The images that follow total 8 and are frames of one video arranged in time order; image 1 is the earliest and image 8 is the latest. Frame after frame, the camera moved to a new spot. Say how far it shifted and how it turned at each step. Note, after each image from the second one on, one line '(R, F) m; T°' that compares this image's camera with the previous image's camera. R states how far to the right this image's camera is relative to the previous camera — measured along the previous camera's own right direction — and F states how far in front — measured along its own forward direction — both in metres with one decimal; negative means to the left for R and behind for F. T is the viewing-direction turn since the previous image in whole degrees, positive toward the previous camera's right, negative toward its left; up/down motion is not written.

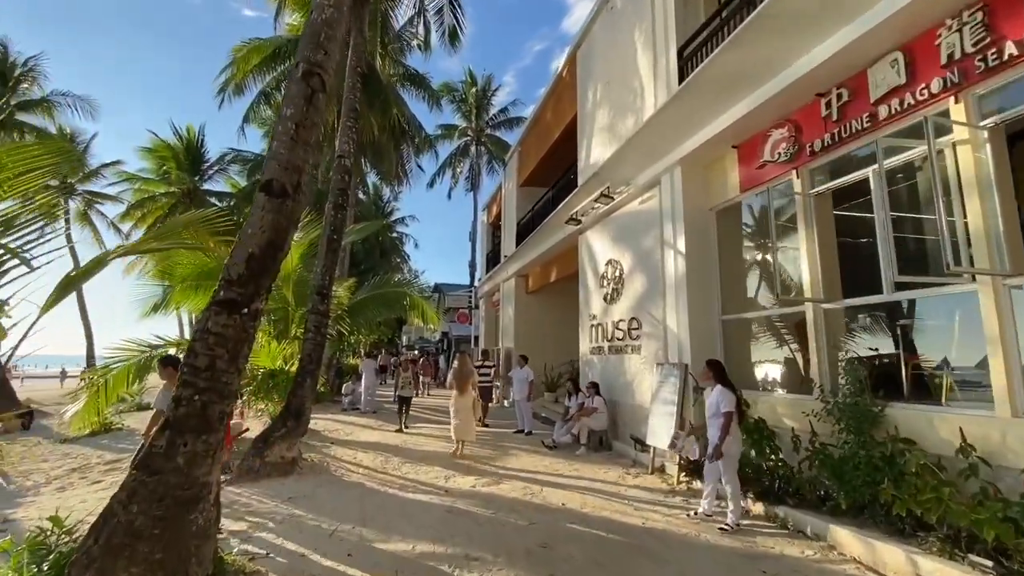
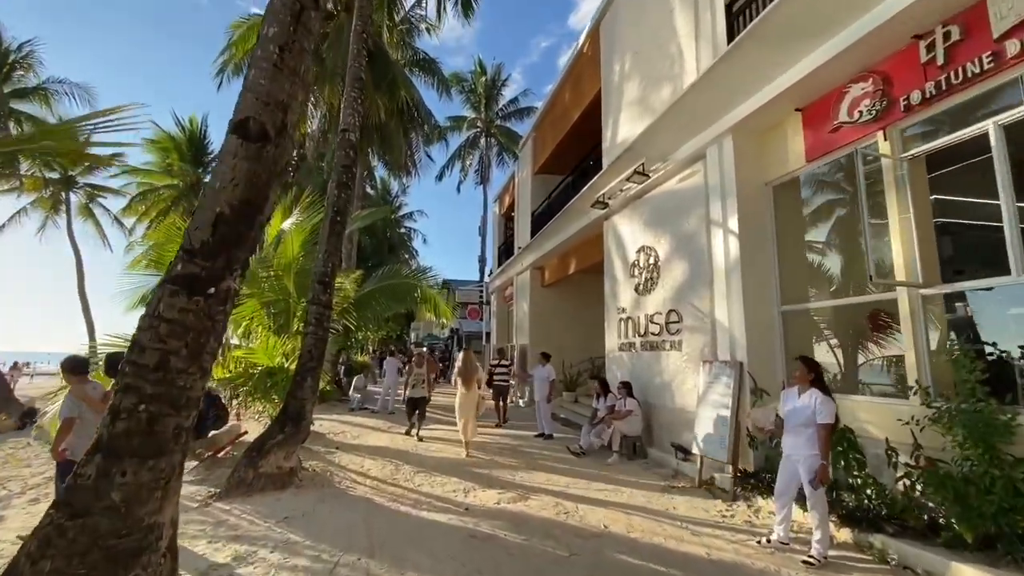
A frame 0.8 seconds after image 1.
(-0.3, +0.9) m; -1°
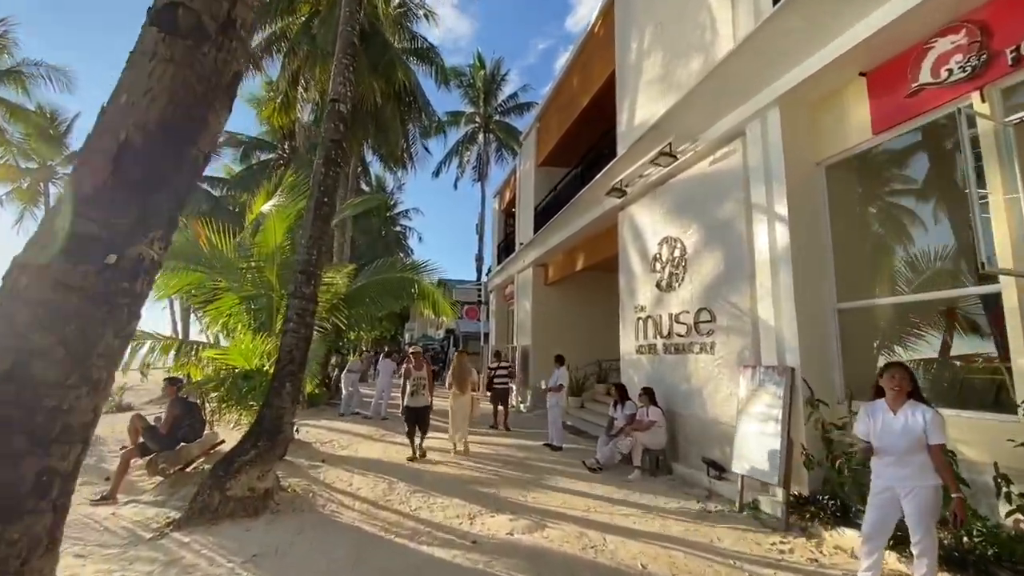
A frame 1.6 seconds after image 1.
(-0.2, +0.9) m; +1°
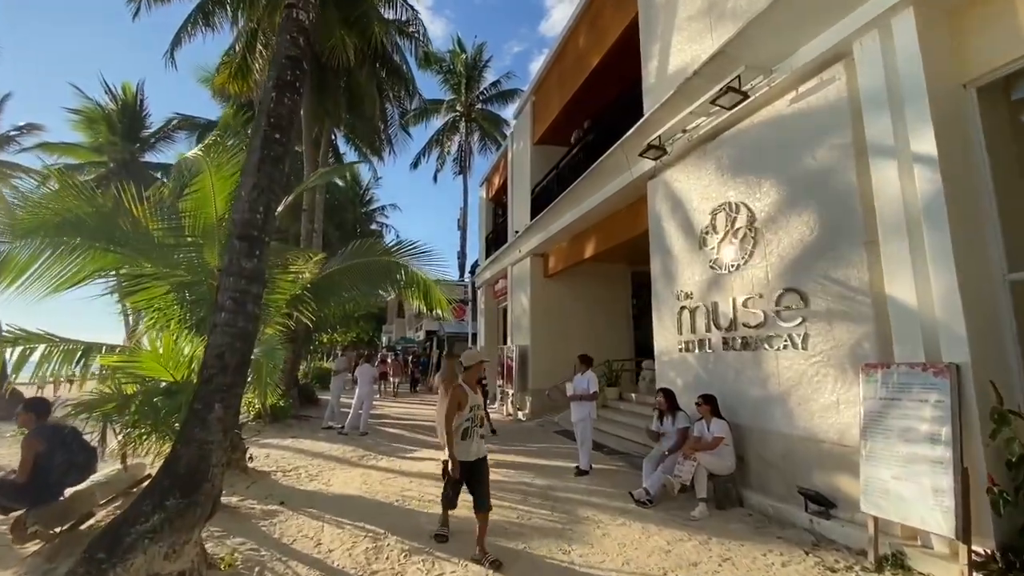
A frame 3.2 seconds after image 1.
(-0.5, +1.8) m; +3°
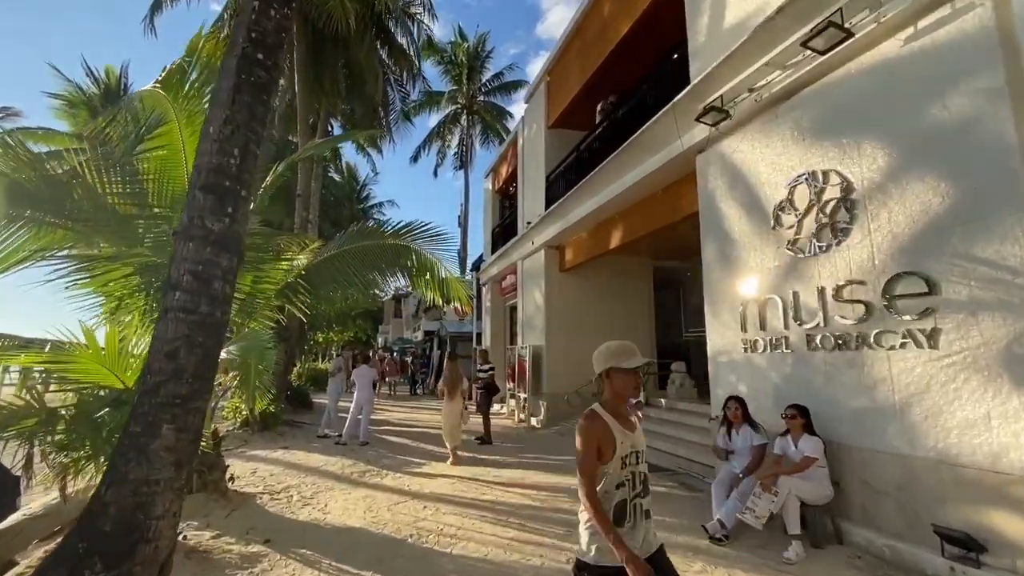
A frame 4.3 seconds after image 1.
(-0.5, +1.1) m; +1°
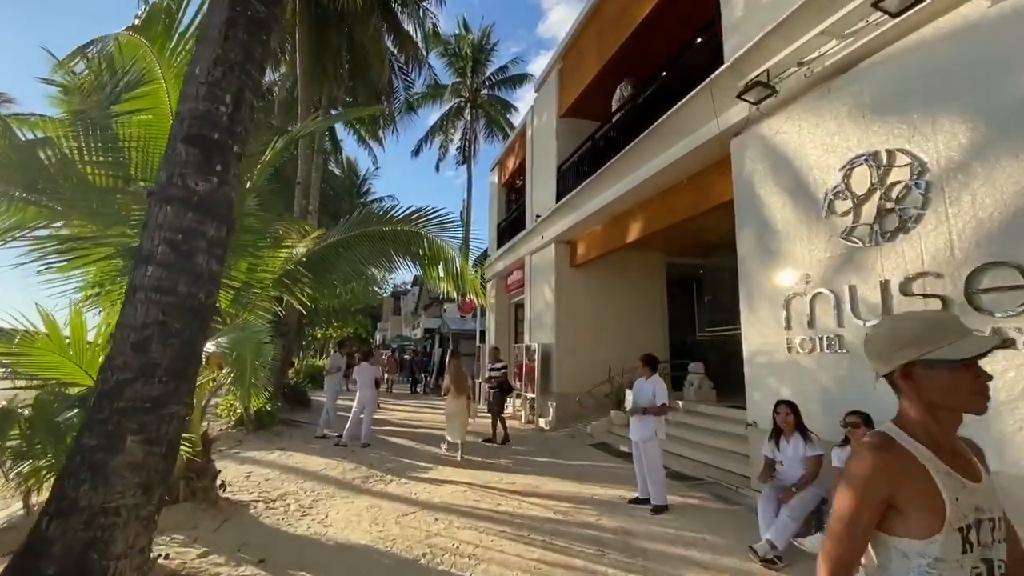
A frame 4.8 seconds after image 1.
(-0.3, +0.6) m; 0°
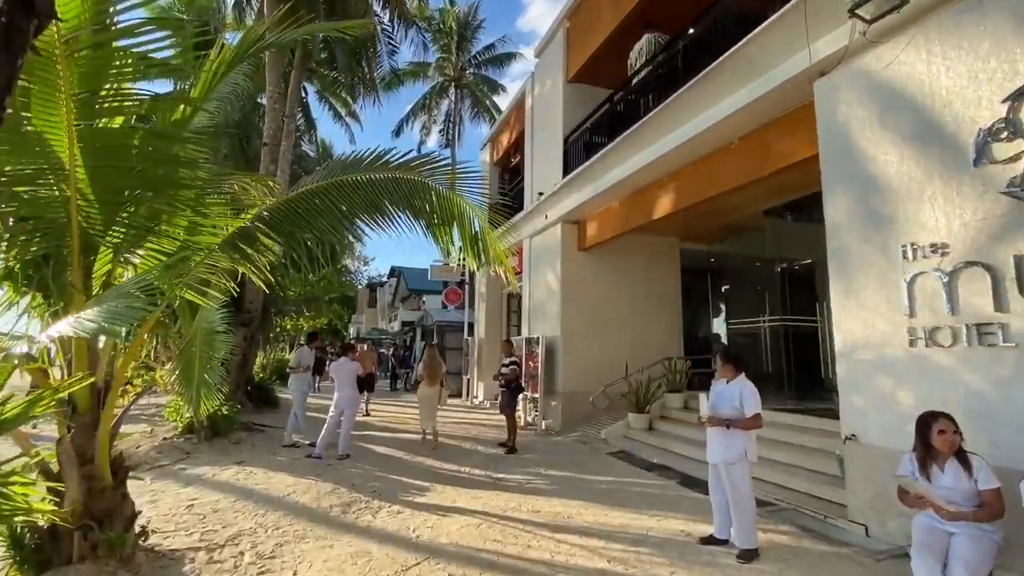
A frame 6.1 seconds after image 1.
(-0.6, +1.5) m; +3°
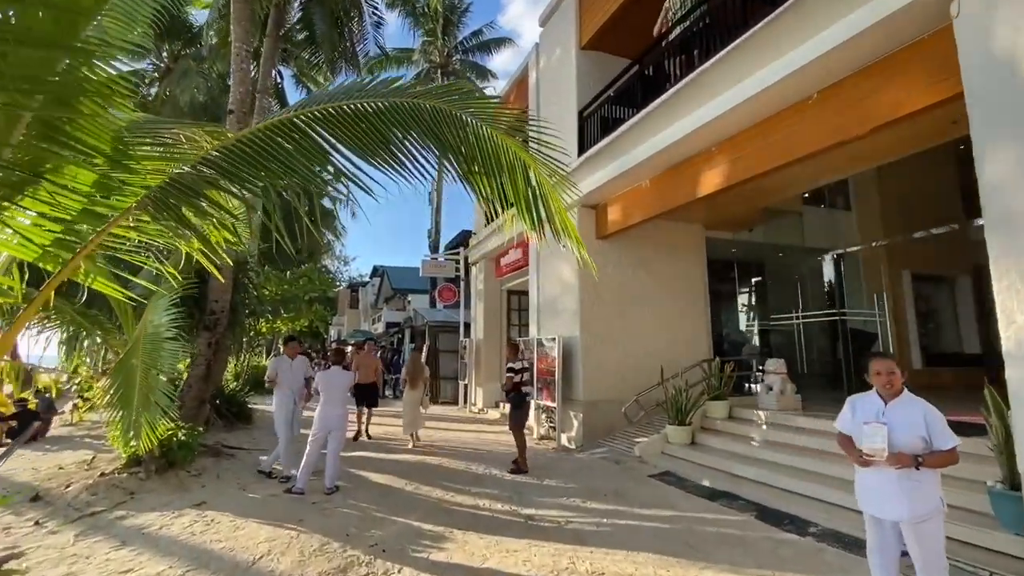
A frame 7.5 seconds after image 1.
(-0.6, +1.4) m; +2°
